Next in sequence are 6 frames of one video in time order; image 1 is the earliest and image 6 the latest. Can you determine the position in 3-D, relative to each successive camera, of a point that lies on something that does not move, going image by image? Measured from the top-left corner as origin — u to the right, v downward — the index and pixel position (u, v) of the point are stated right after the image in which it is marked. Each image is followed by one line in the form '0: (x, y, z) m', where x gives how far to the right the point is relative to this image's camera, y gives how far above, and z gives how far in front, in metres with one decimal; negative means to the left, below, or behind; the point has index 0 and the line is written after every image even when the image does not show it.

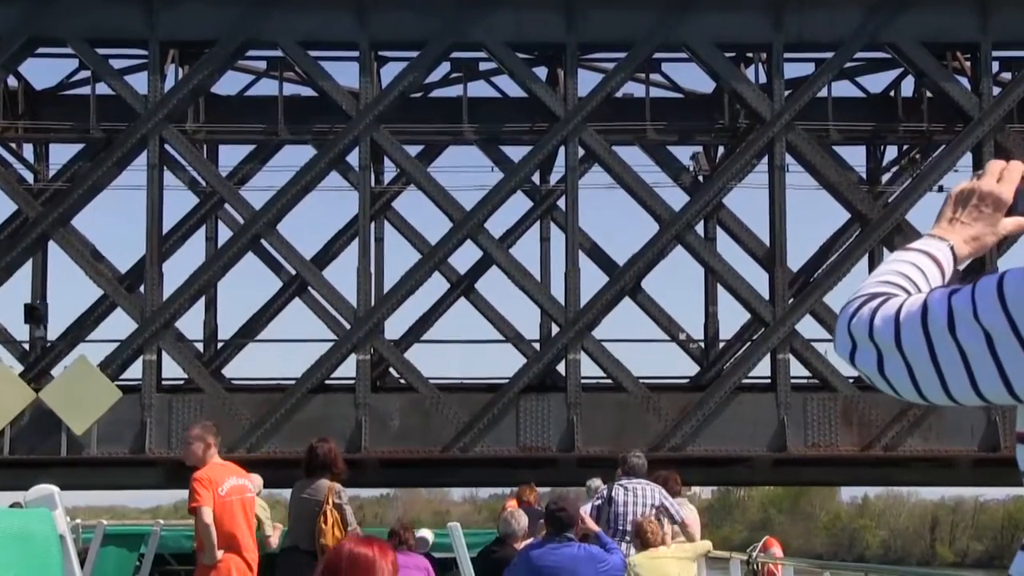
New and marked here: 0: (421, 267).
0: (-1.1, +0.2, +18.2) m
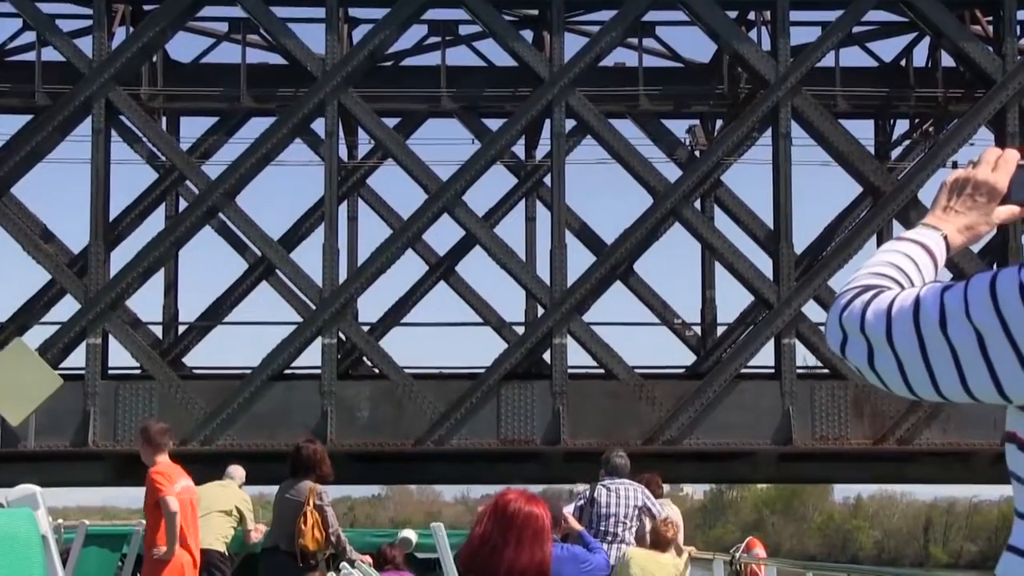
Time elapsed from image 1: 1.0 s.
0: (-1.3, +0.5, +16.7) m
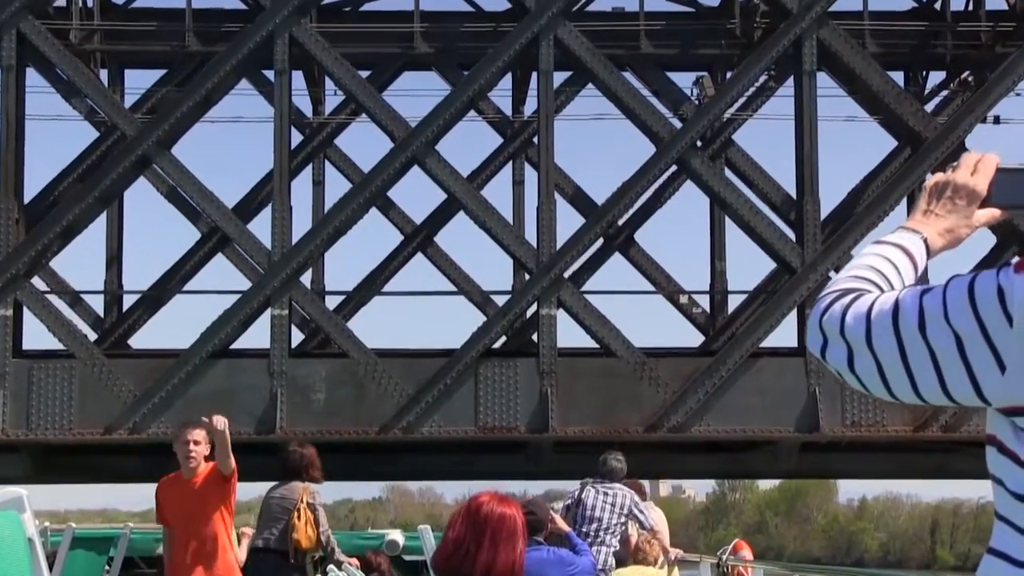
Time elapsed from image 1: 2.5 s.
0: (-1.4, +0.8, +14.3) m
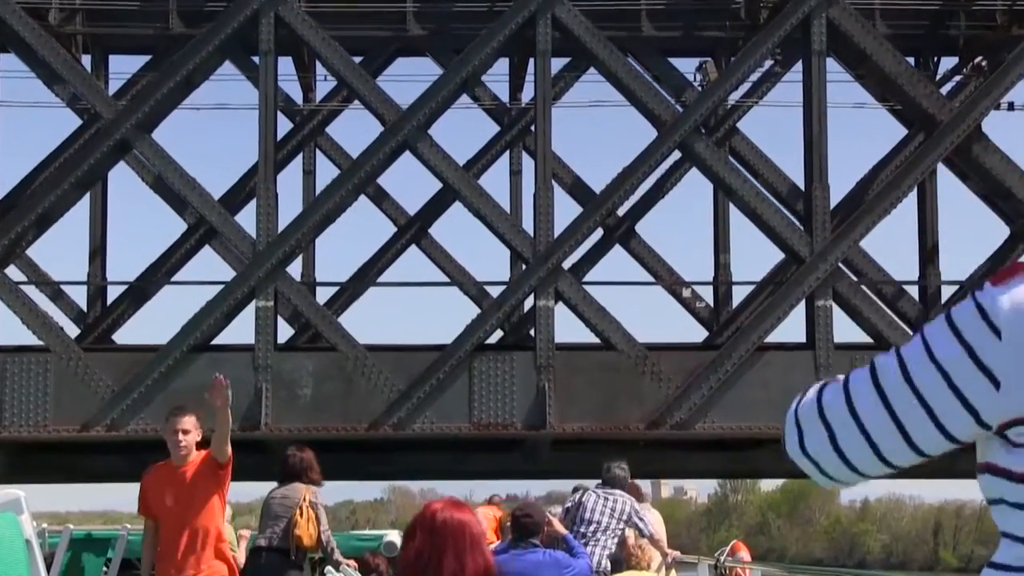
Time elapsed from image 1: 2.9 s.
0: (-1.5, +0.9, +13.7) m
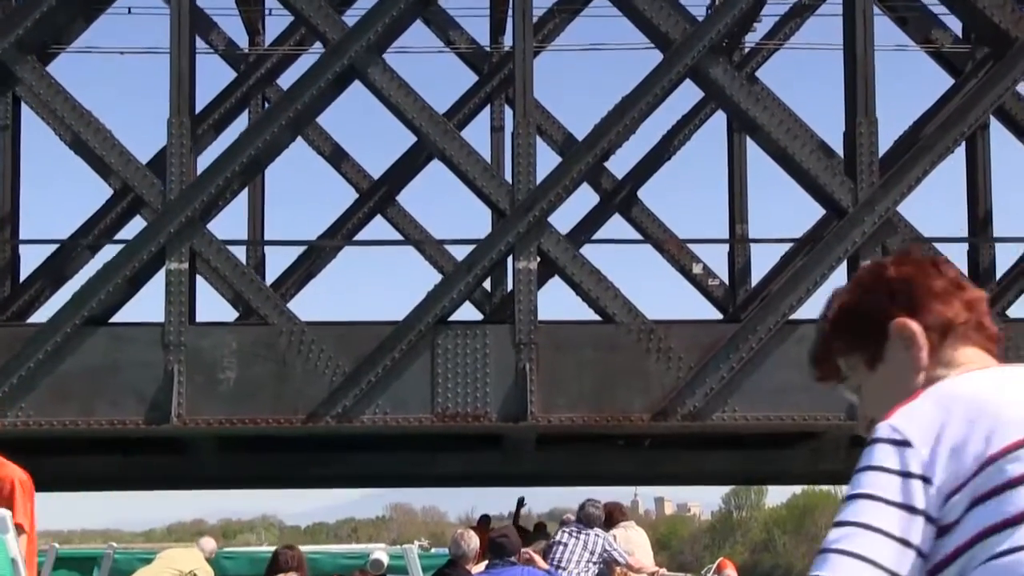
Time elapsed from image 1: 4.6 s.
0: (-1.7, +1.2, +11.1) m
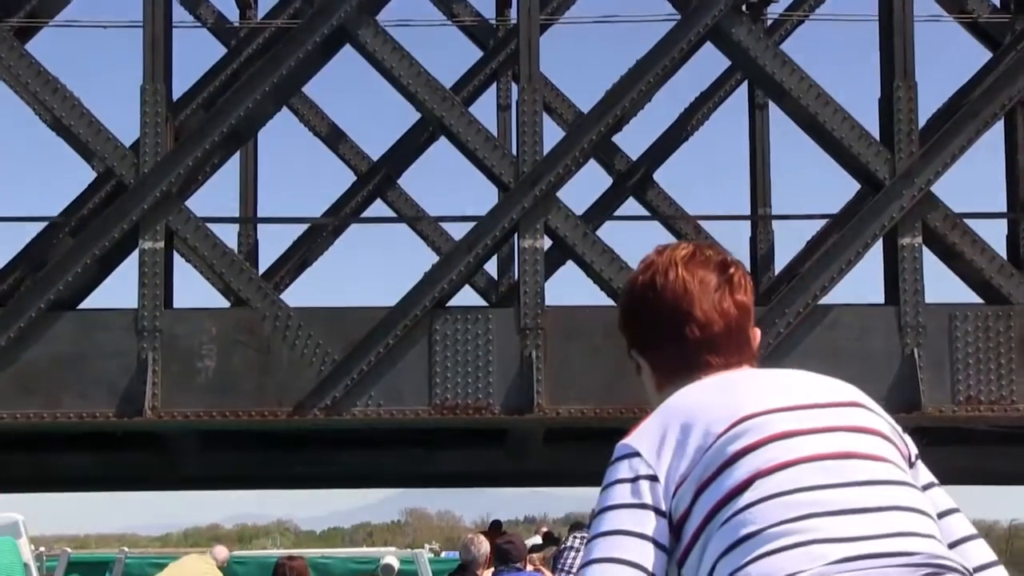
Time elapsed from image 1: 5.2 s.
0: (-1.6, +1.3, +10.2) m
